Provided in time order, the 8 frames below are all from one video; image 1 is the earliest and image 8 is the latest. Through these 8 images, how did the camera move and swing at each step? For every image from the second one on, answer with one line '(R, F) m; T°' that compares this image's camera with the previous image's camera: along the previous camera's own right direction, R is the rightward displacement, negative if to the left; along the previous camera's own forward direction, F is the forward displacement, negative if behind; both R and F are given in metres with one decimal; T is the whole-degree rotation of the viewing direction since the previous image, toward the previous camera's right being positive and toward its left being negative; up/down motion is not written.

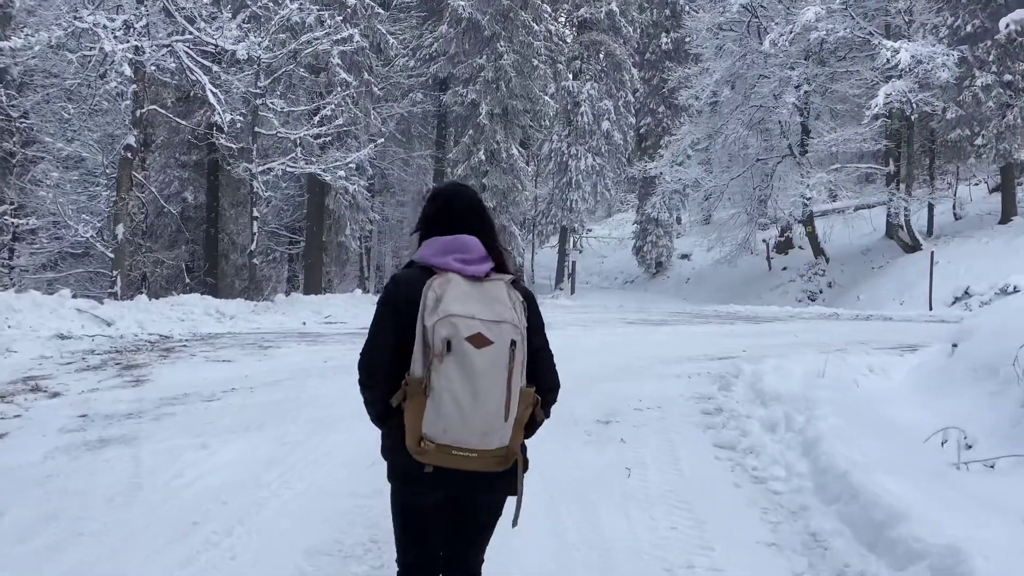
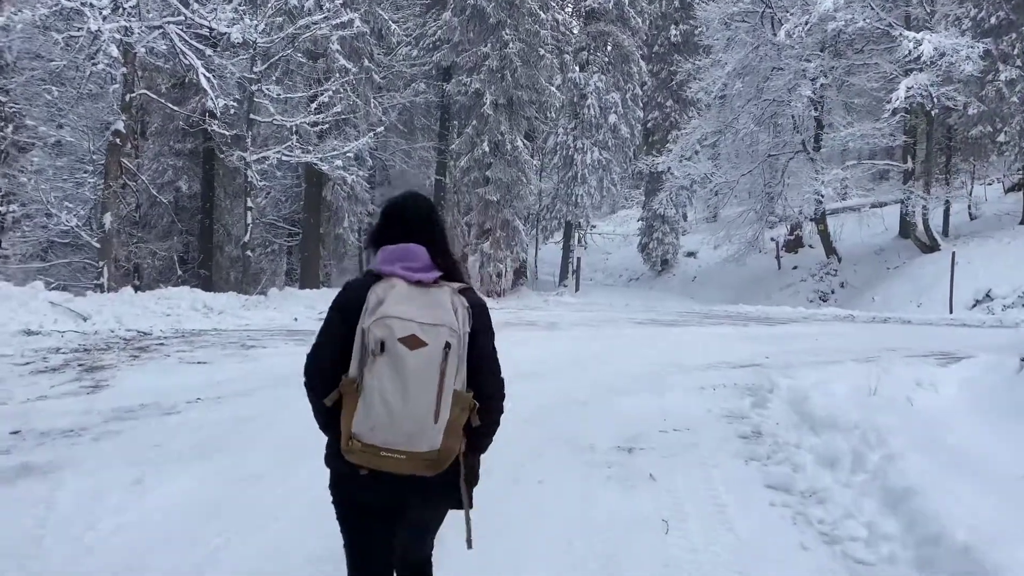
(0.0, +0.6) m; 0°
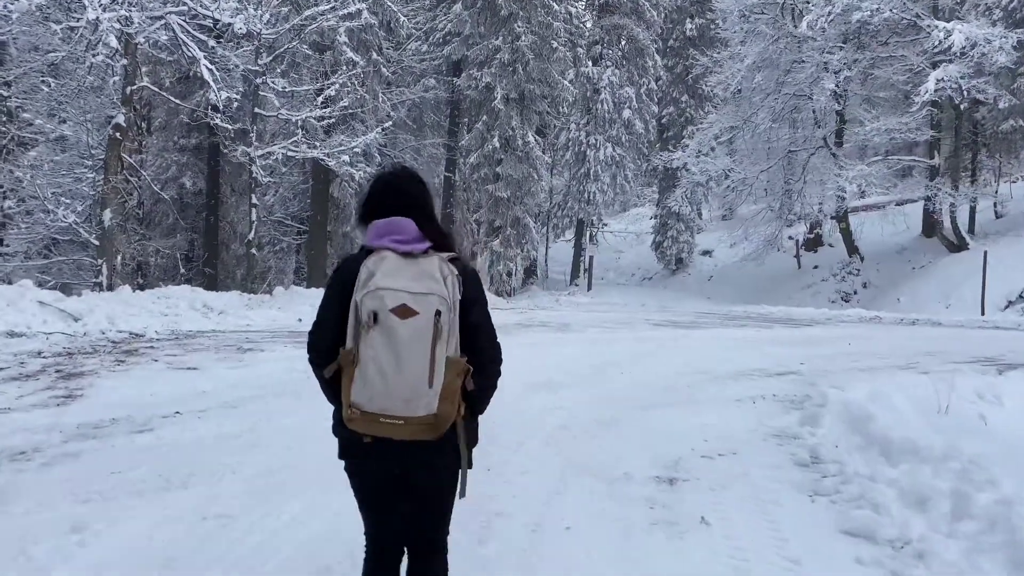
(0.0, +0.5) m; -1°
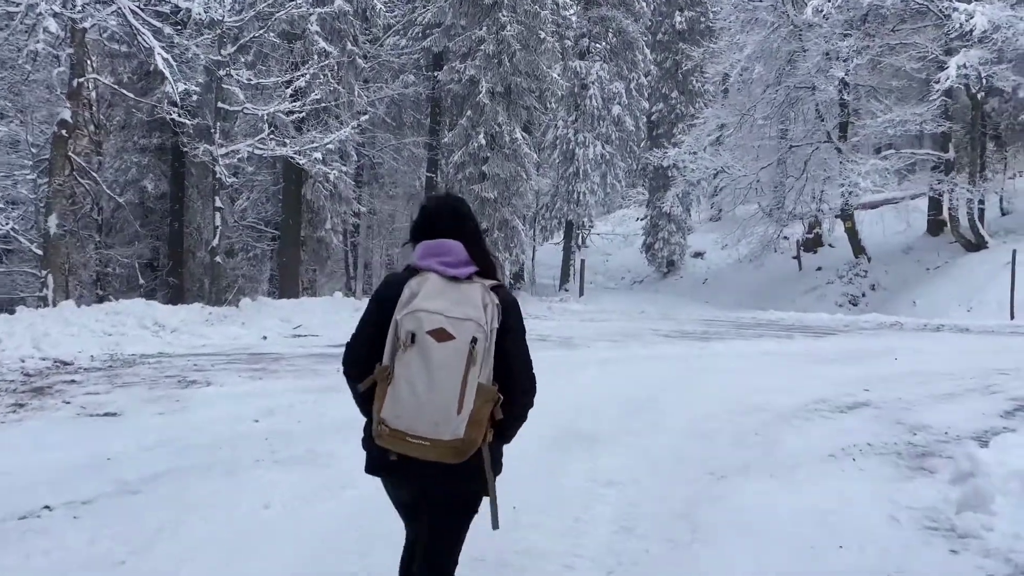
(-0.2, +1.3) m; +1°
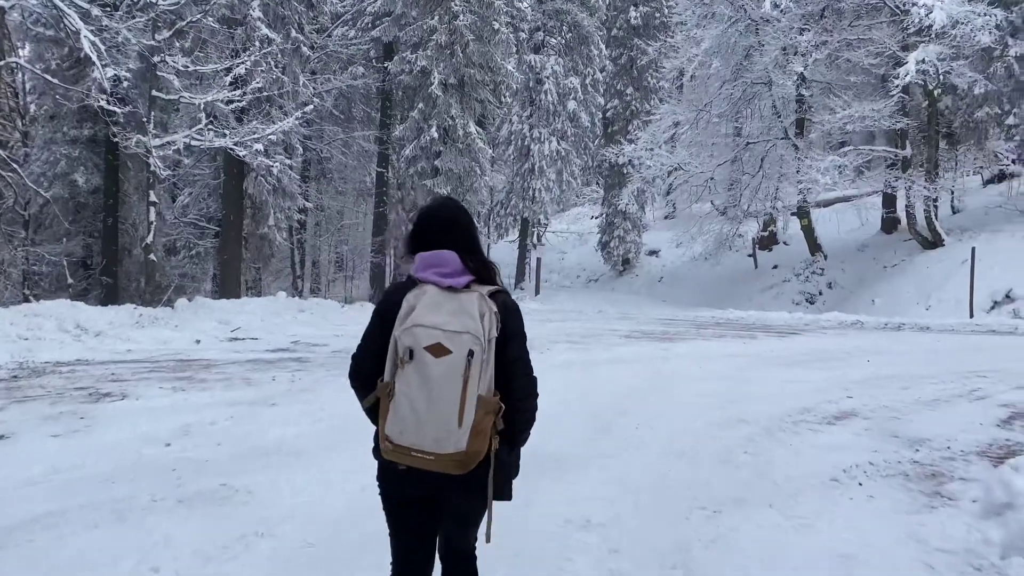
(0.0, +0.6) m; +3°
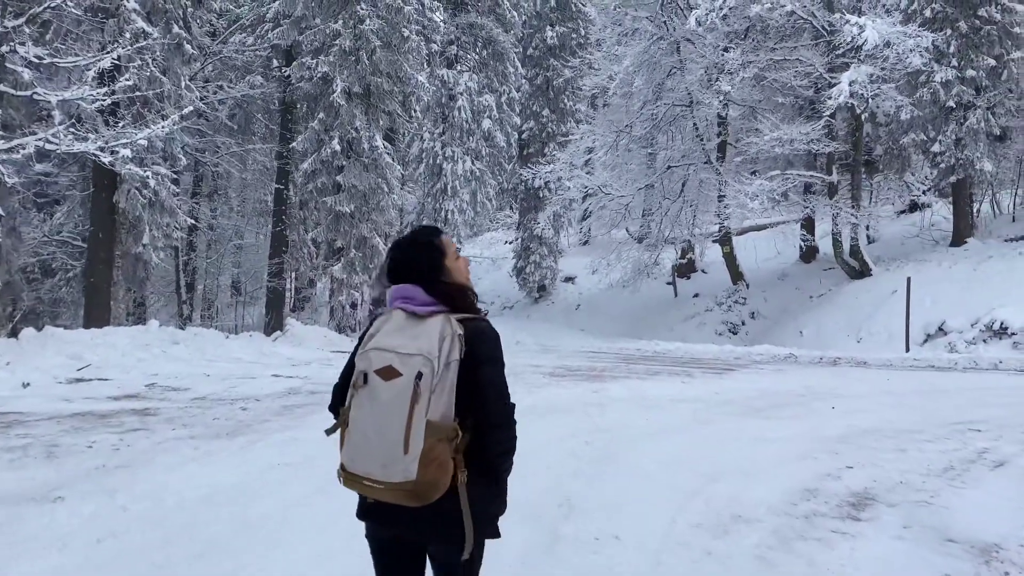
(0.0, +1.4) m; +6°
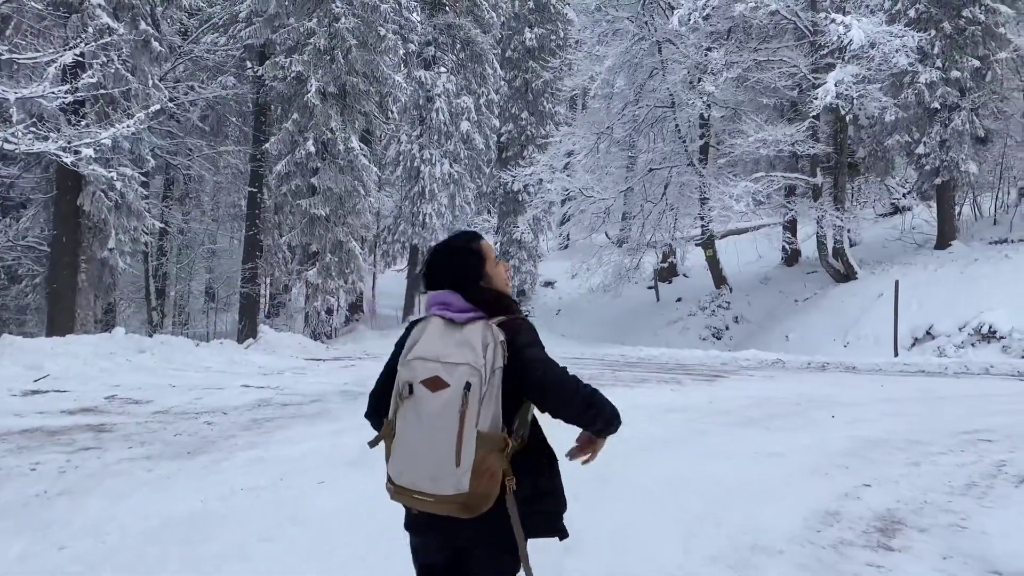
(-0.1, +0.4) m; +2°
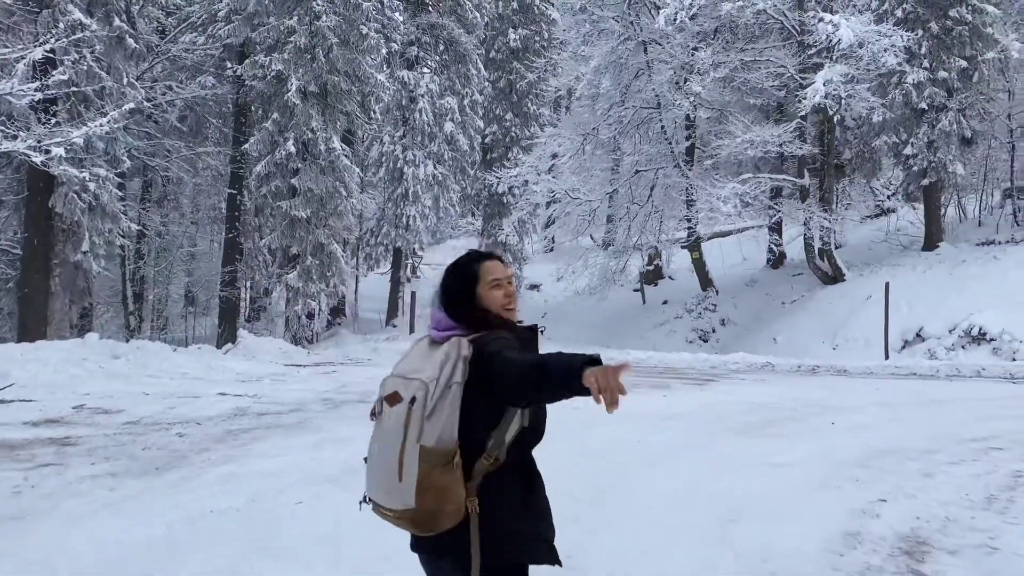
(0.0, +0.3) m; +1°
